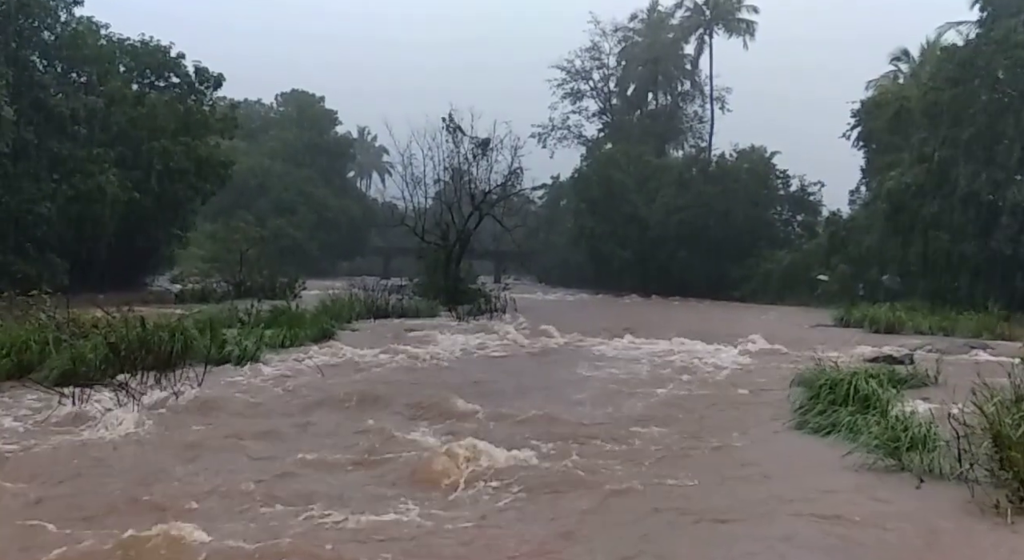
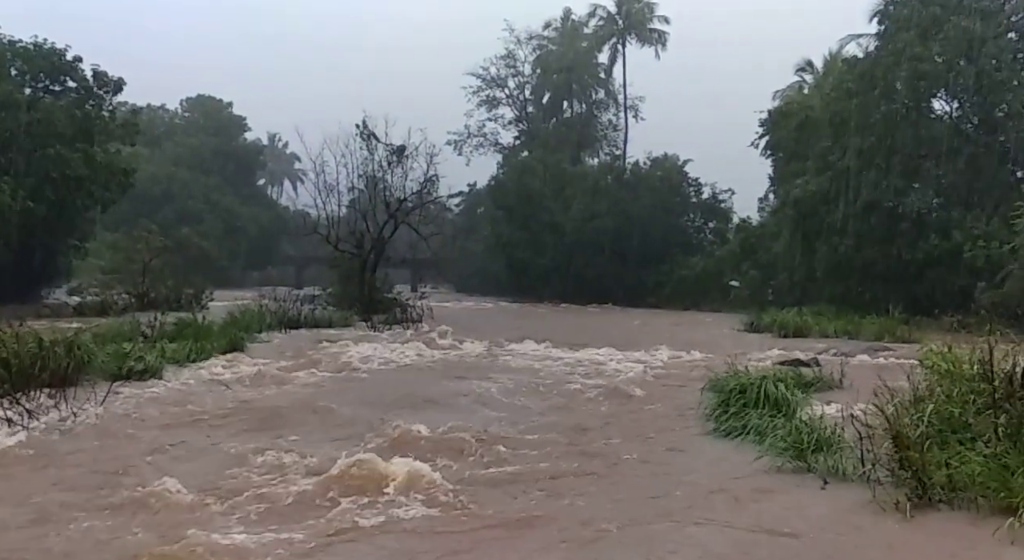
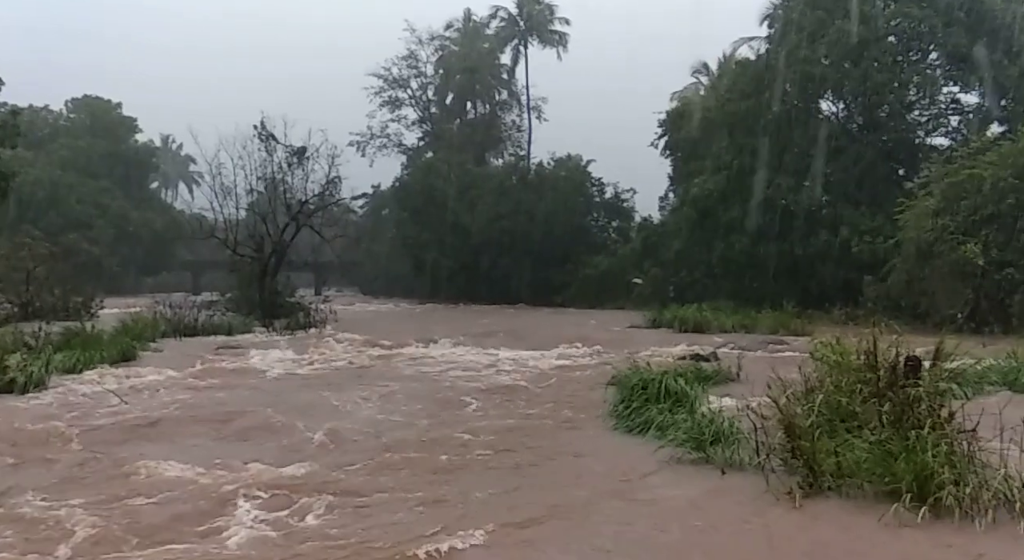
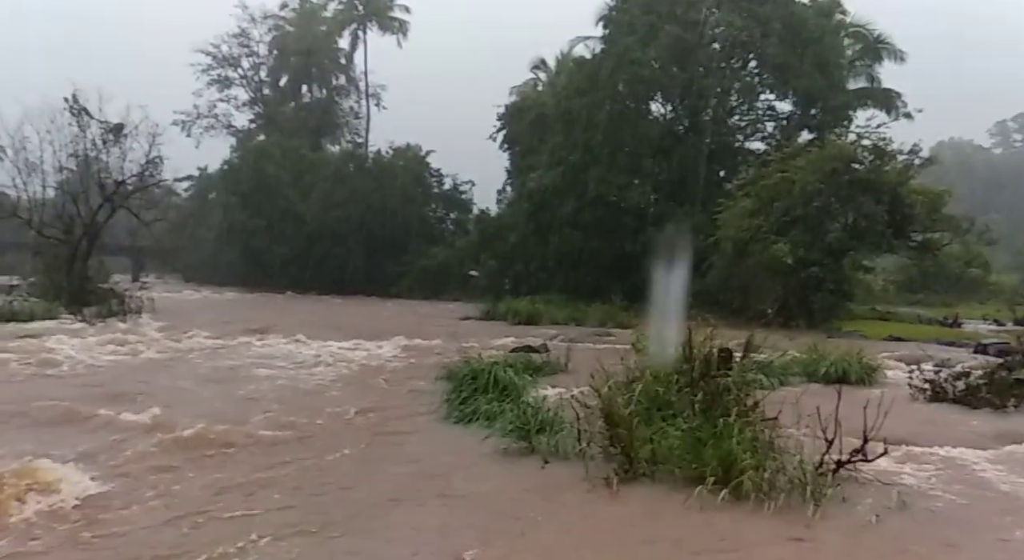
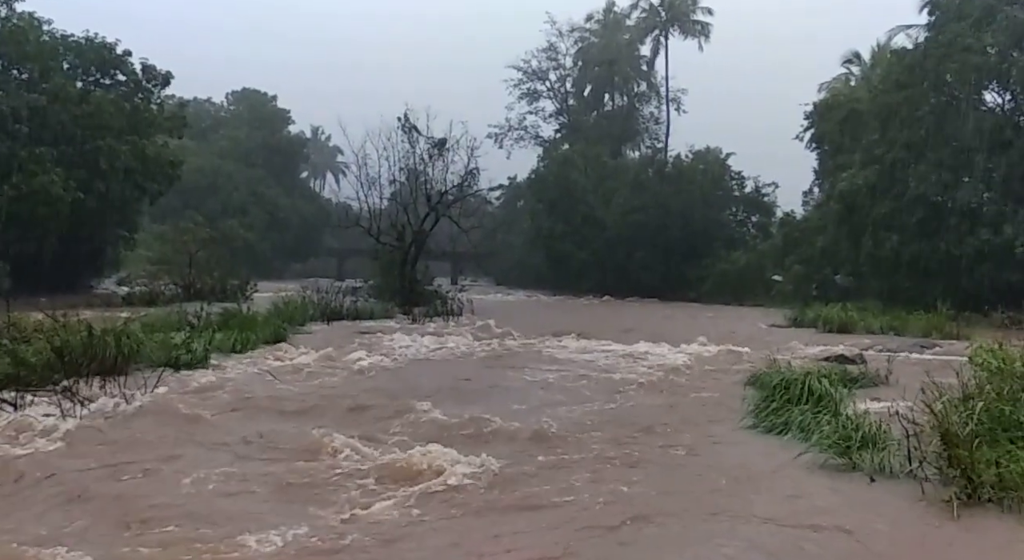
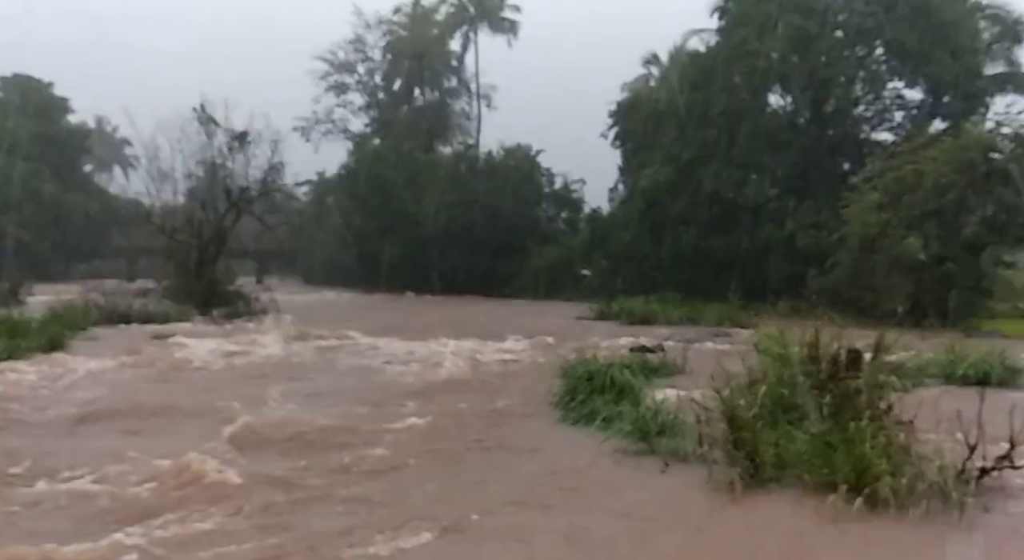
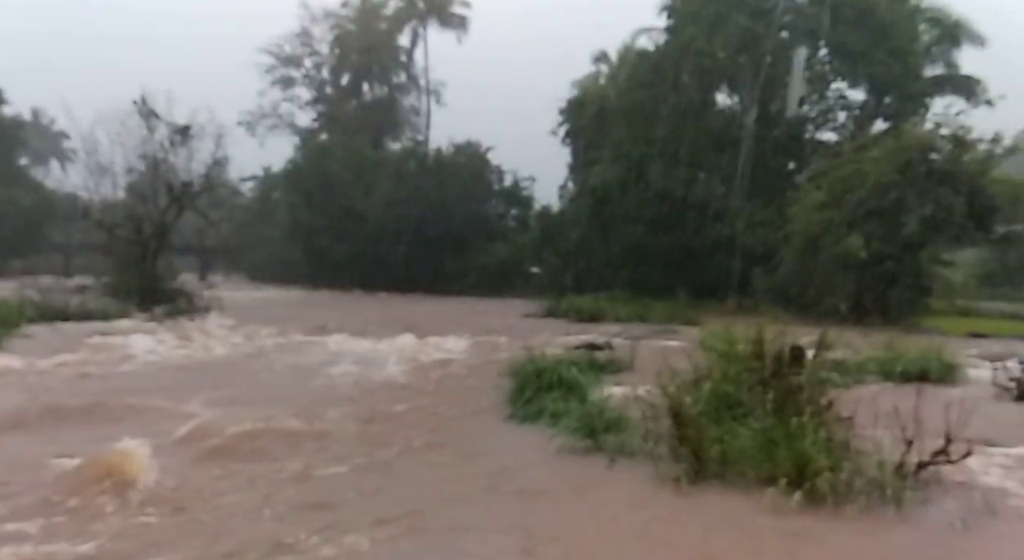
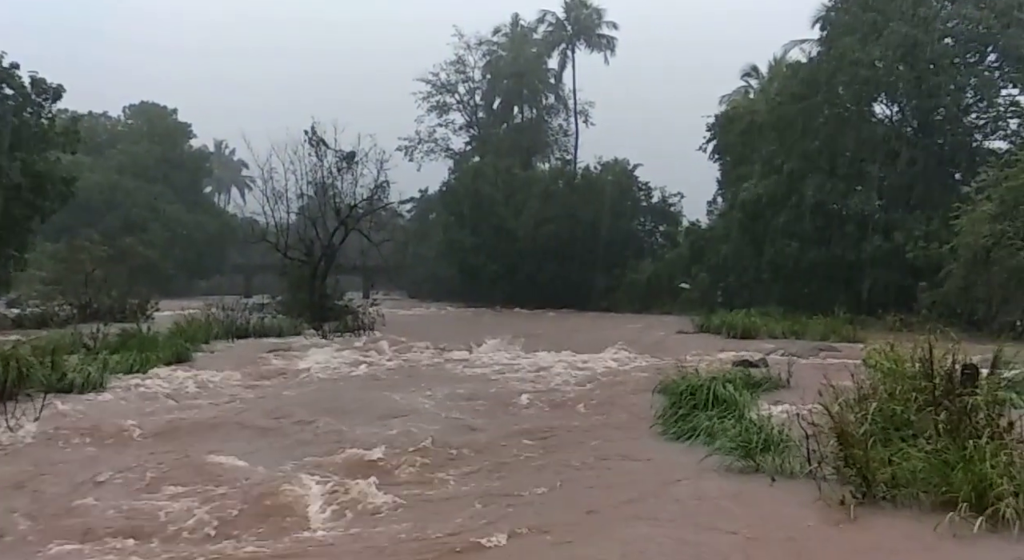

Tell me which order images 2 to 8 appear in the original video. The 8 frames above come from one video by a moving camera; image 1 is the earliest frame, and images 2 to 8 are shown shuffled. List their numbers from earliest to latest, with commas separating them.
5, 2, 8, 3, 6, 7, 4
